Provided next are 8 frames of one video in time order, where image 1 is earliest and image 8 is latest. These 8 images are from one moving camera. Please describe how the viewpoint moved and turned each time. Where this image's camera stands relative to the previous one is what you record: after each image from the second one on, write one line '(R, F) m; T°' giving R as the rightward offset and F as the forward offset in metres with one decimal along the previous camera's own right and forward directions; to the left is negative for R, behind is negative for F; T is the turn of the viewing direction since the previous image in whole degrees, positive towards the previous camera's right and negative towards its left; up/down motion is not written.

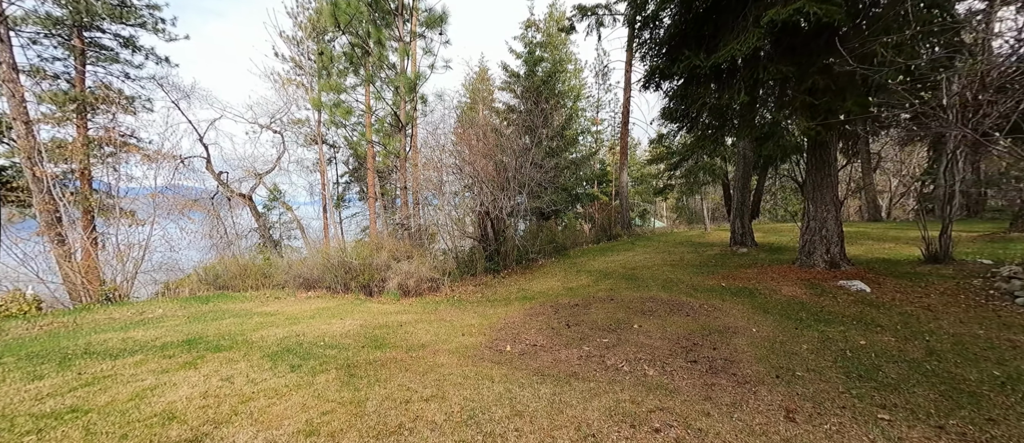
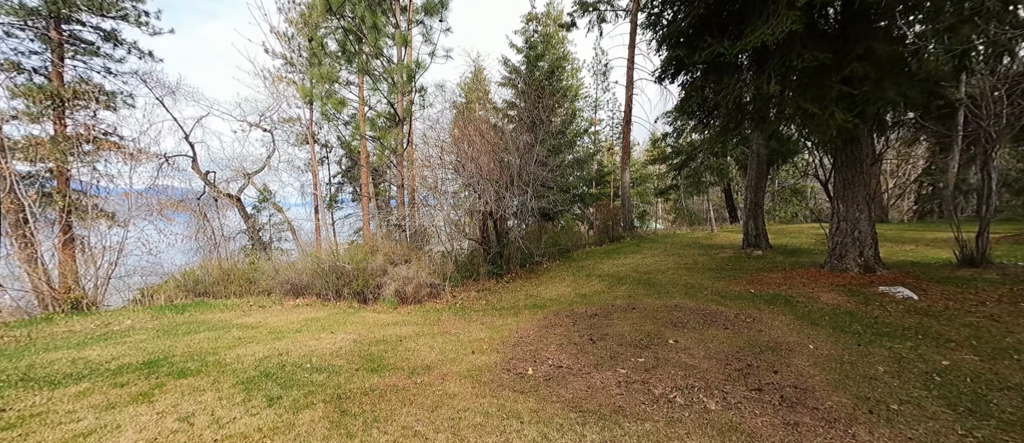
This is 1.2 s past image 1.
(-0.2, +0.6) m; +1°
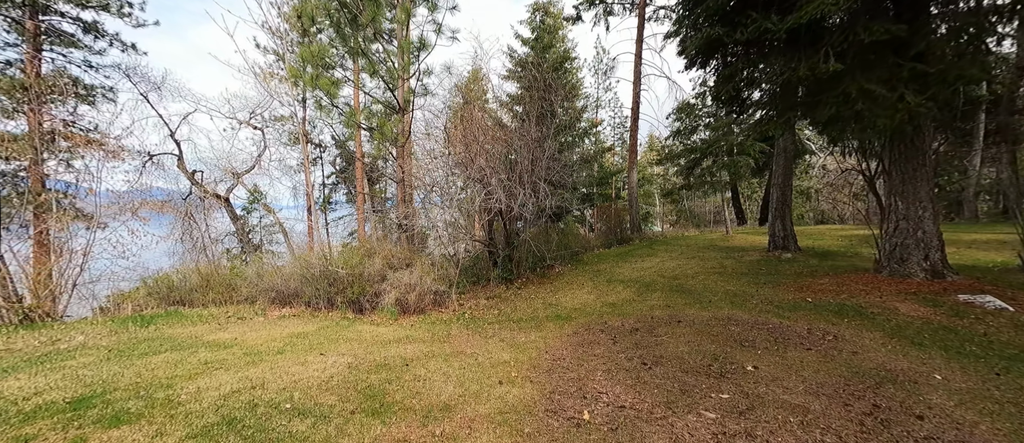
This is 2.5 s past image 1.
(-0.3, +0.9) m; +1°
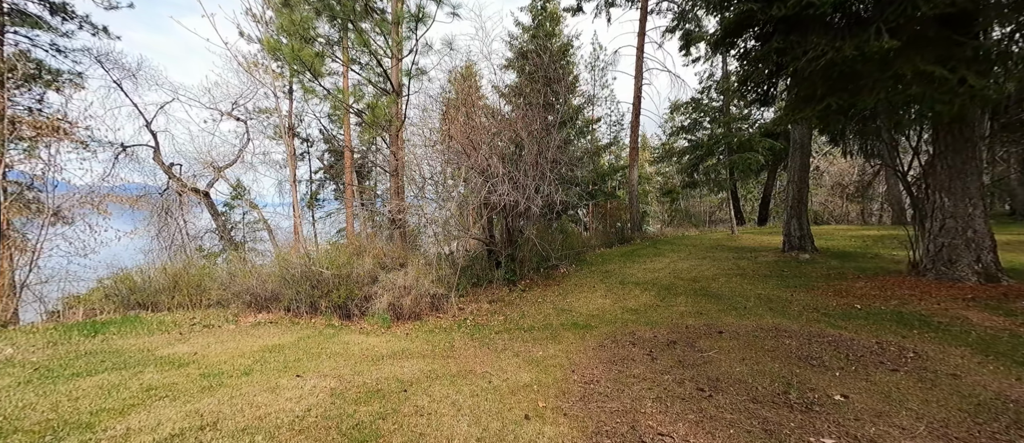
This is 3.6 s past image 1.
(-0.3, +0.7) m; +1°
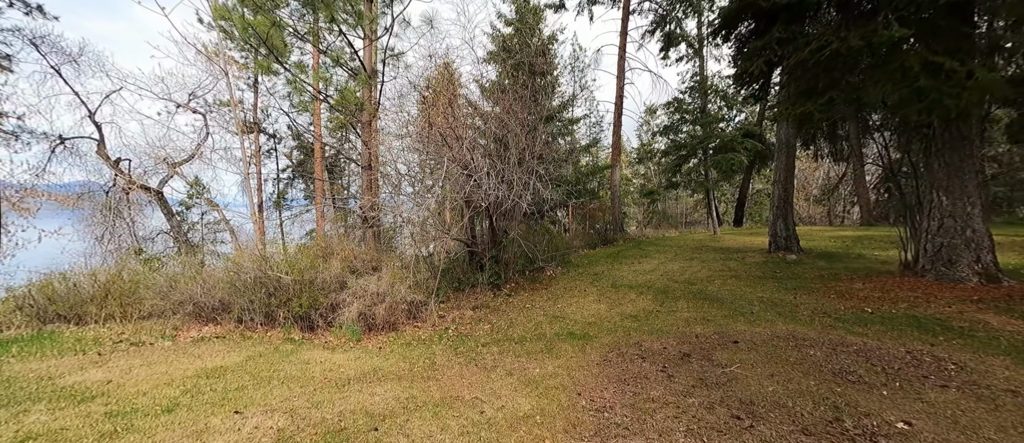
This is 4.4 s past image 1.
(-0.1, +0.6) m; +3°
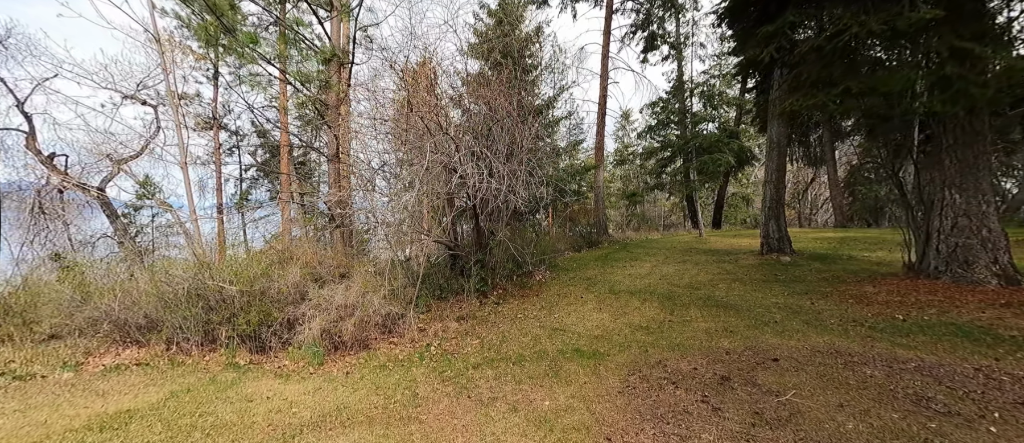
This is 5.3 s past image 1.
(-0.2, +0.7) m; +3°
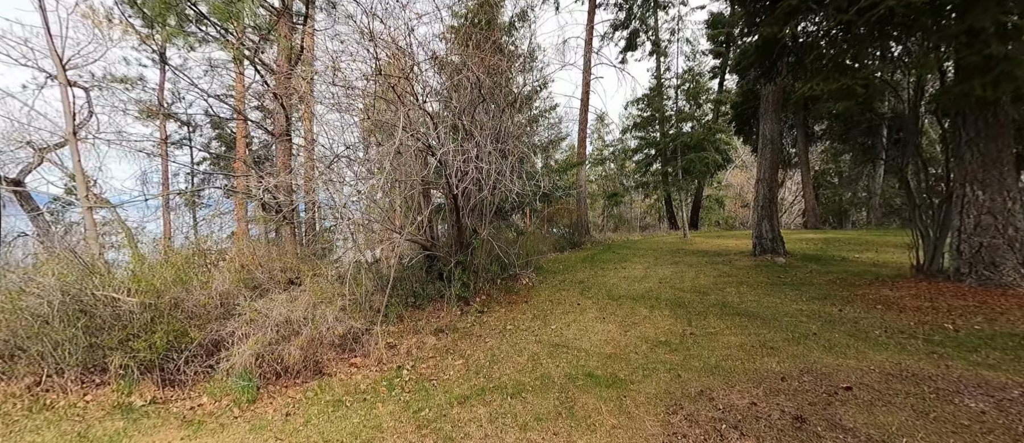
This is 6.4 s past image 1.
(-0.2, +0.8) m; +4°
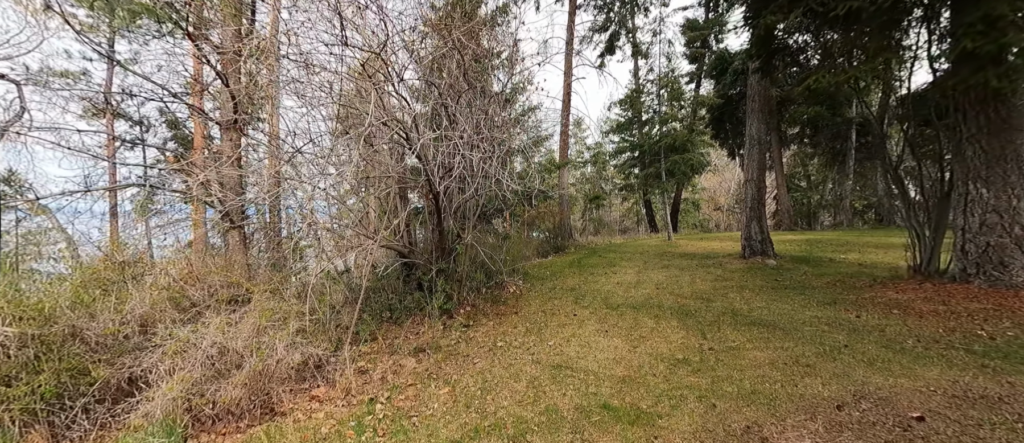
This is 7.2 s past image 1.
(-0.1, +0.5) m; +3°
